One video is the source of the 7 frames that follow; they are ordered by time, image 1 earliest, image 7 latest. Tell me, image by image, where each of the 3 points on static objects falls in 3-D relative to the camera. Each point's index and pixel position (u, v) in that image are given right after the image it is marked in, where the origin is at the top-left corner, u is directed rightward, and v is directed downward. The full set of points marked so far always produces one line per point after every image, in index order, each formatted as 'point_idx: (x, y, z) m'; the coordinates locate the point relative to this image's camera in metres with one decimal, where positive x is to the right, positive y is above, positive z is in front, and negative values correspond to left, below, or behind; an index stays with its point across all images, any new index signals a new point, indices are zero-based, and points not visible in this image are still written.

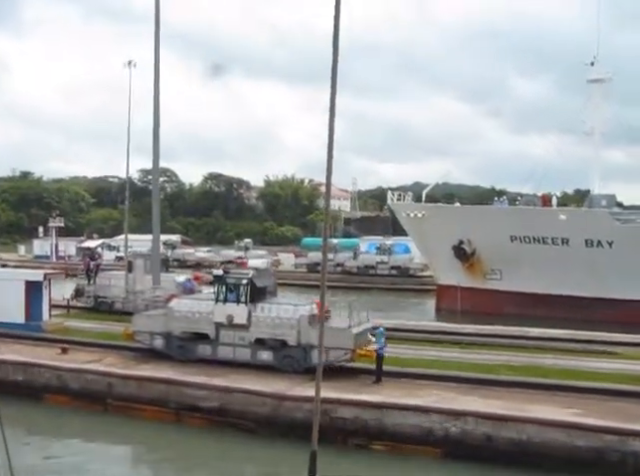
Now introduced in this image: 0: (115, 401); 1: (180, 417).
0: (-3.8, -3.0, +14.9) m
1: (-2.5, -3.2, +14.2) m
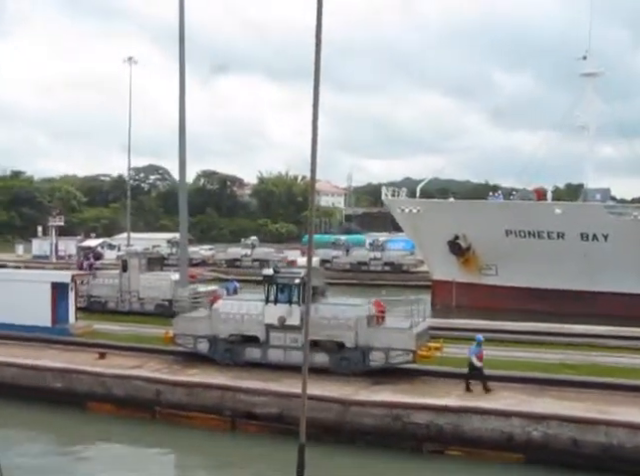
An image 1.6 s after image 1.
0: (-2.8, -3.0, +14.2) m
1: (-1.4, -3.1, +13.5) m
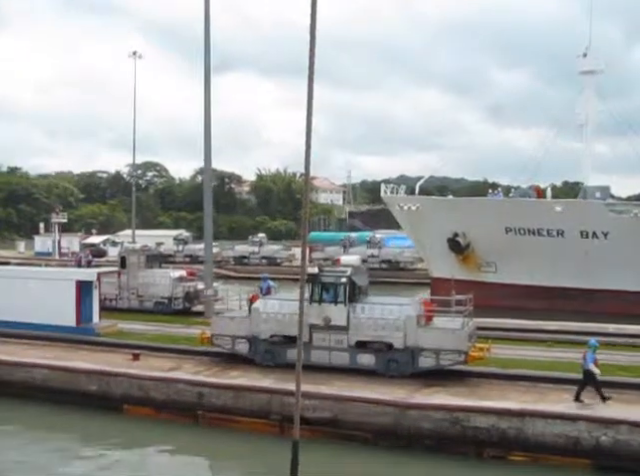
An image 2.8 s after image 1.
0: (-2.0, -3.0, +13.7) m
1: (-0.6, -3.1, +13.1) m
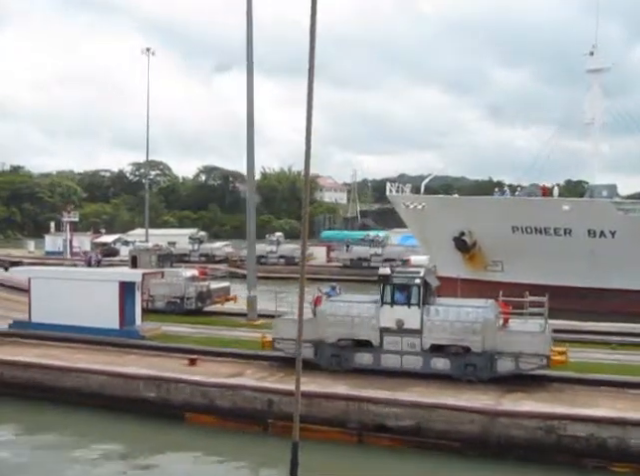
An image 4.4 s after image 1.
0: (-0.7, -3.0, +13.1) m
1: (+0.6, -3.1, +12.5) m
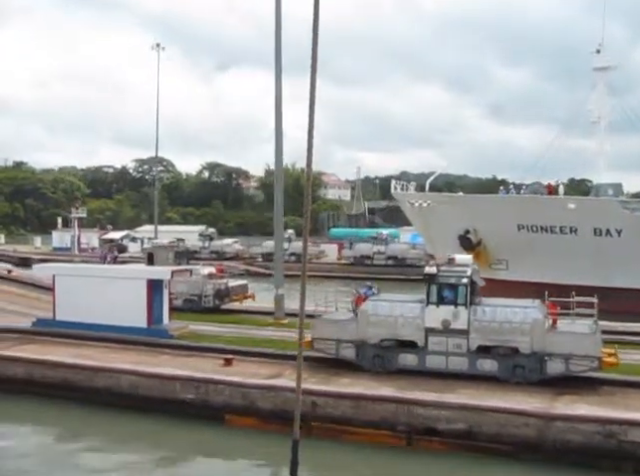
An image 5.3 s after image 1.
0: (0.0, -2.9, +12.8) m
1: (+1.3, -3.1, +12.1) m
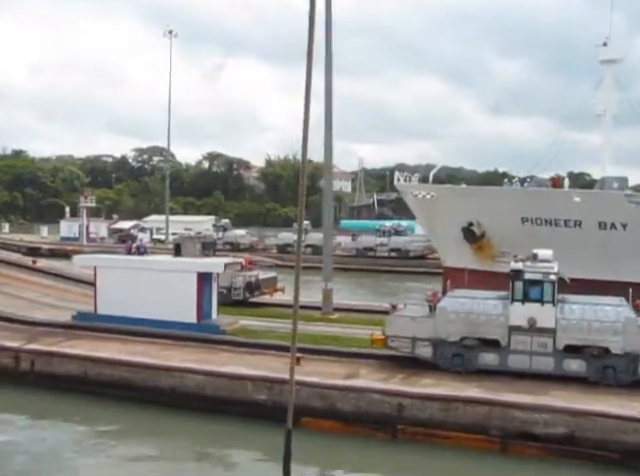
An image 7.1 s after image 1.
0: (+1.2, -2.8, +12.2) m
1: (+2.6, -3.0, +11.6) m
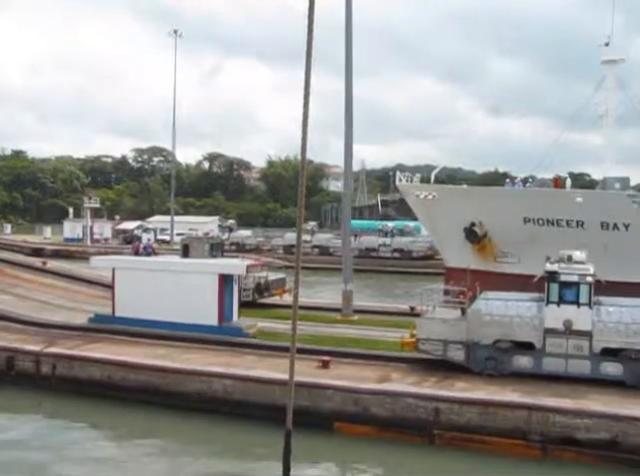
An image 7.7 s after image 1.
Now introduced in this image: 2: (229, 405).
0: (+1.7, -2.8, +12.0) m
1: (+3.1, -3.0, +11.3) m
2: (-1.5, -2.7, +13.5) m
